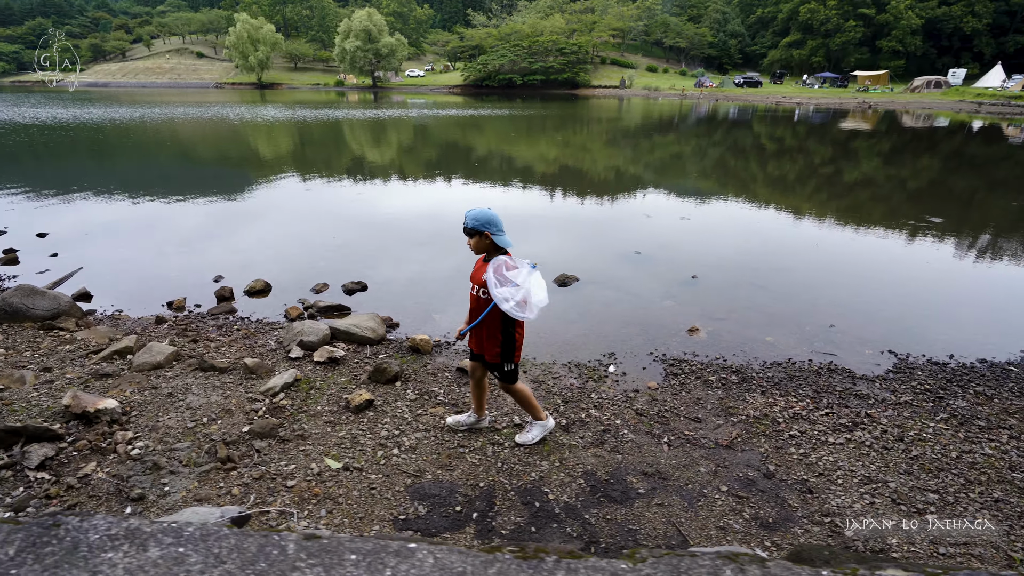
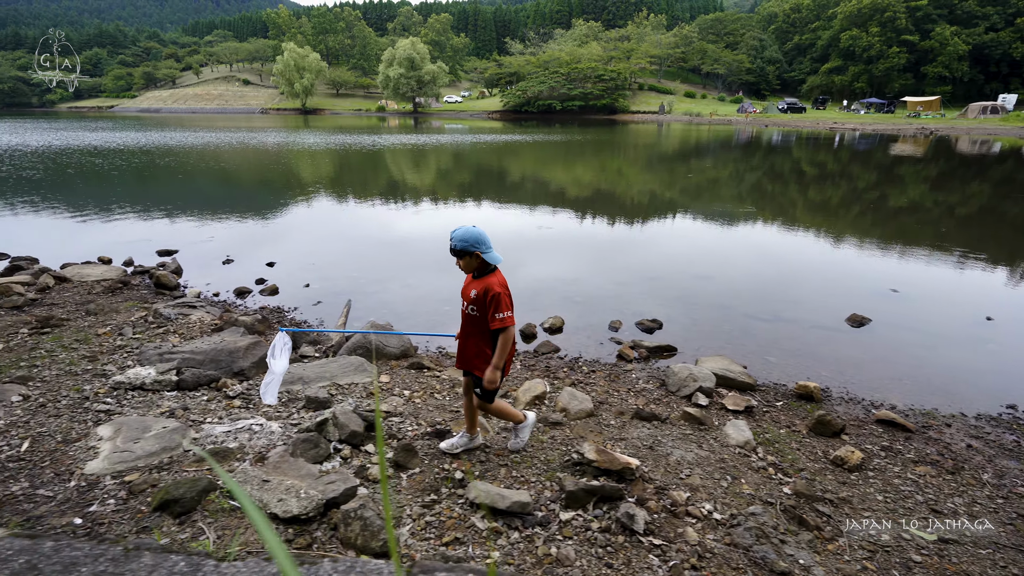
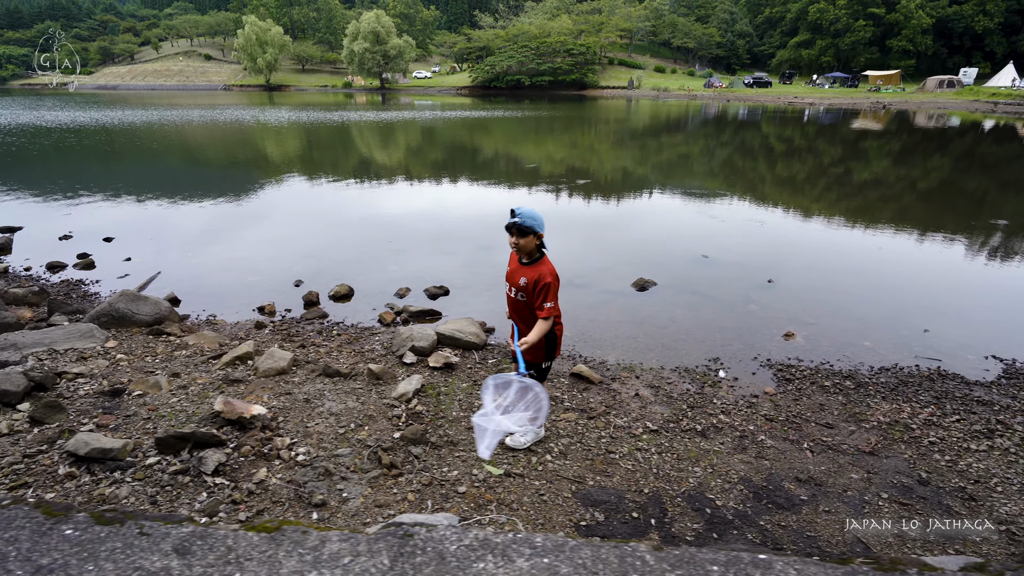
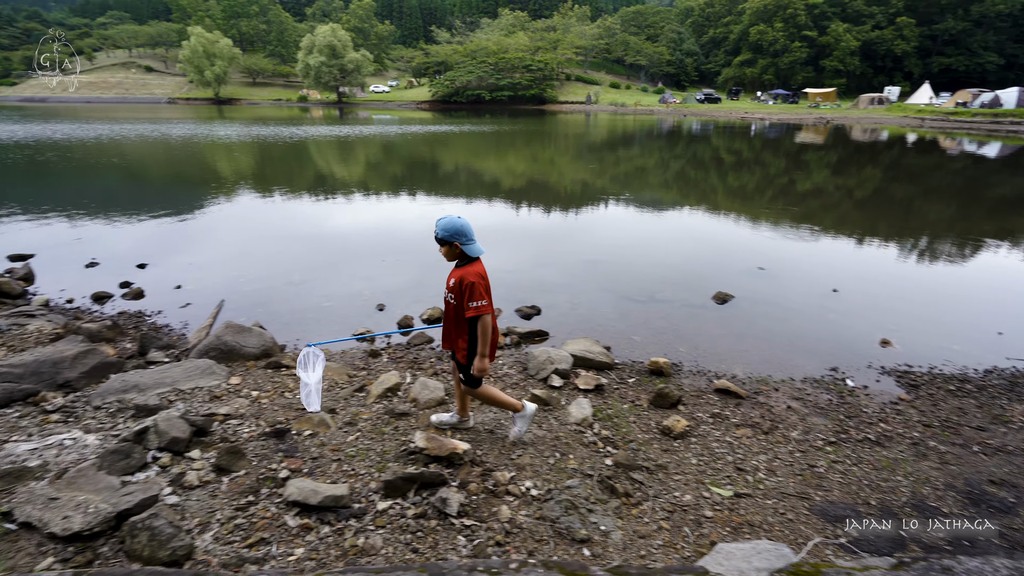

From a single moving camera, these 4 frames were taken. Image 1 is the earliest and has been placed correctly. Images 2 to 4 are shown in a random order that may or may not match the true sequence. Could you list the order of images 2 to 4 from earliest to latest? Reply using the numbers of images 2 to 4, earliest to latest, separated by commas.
3, 4, 2
